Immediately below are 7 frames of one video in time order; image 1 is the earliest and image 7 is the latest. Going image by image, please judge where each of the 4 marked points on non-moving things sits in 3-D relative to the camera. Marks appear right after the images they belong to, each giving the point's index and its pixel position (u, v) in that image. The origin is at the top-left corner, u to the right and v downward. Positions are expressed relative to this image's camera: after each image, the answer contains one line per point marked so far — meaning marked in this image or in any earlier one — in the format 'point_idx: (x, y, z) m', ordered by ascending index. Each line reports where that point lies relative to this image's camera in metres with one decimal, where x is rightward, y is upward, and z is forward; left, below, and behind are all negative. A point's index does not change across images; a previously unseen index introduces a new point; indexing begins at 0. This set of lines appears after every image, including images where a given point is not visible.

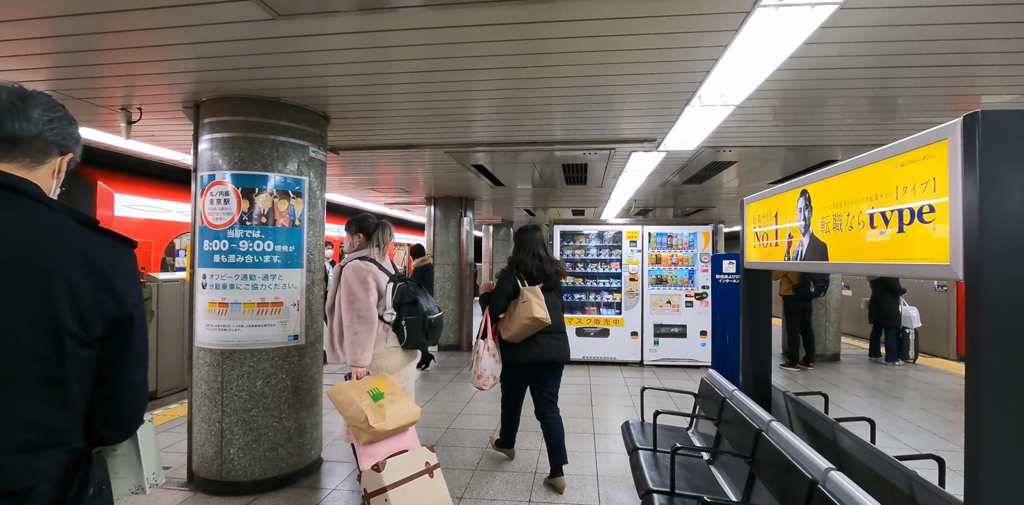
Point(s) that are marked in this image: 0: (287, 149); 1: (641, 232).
0: (-1.8, +0.8, +3.2) m
1: (+2.0, +0.3, +6.2) m
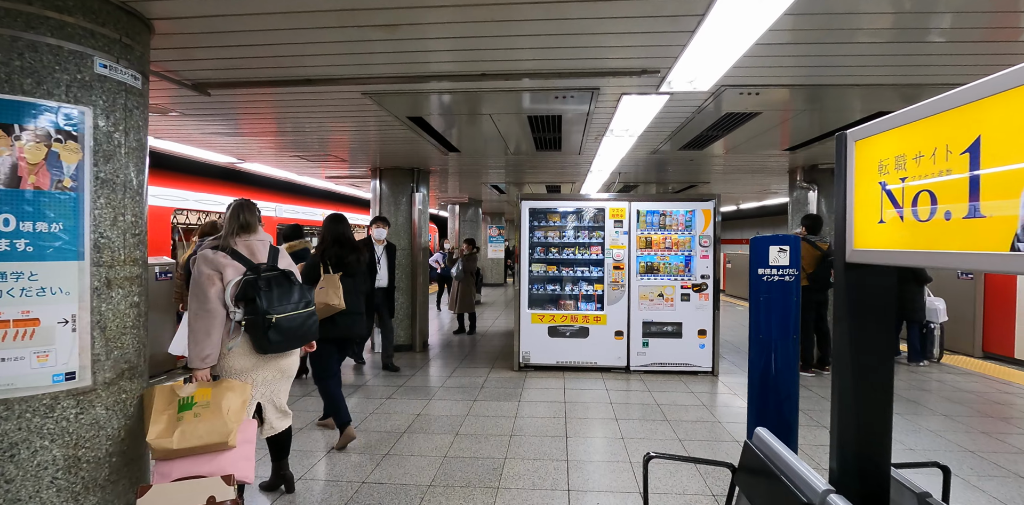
0: (-2.2, +0.9, +1.9) m
1: (+1.5, +0.5, +5.1) m
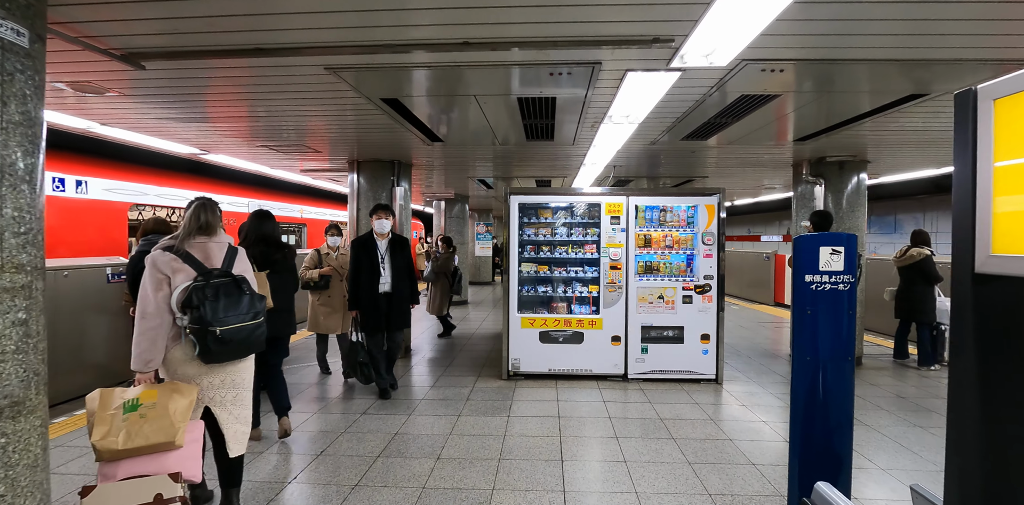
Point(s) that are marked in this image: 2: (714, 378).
0: (-2.2, +0.9, +1.4) m
1: (+1.3, +0.6, +4.7) m
2: (+2.3, -1.4, +4.6) m
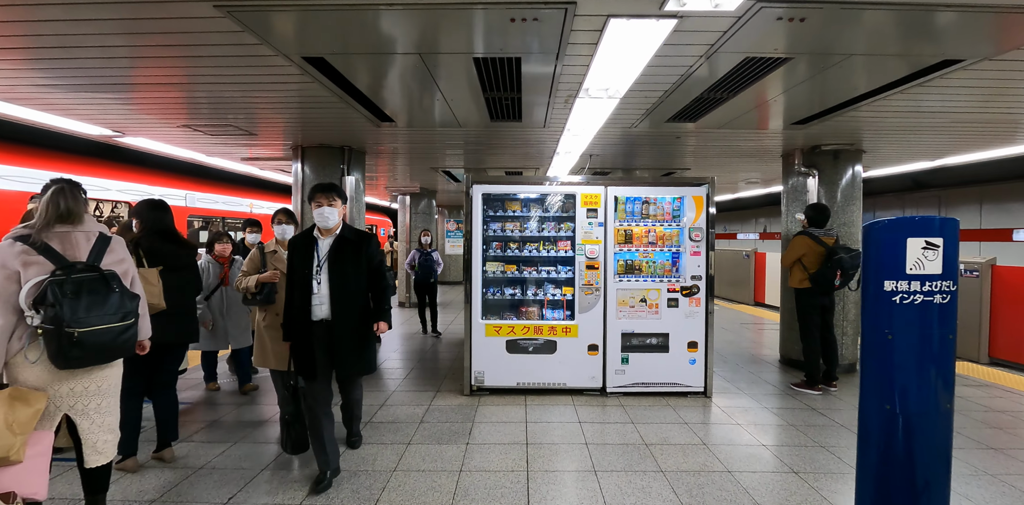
0: (-2.4, +0.9, +0.7) m
1: (+0.9, +0.6, +4.2) m
2: (+1.9, -1.4, +4.1) m
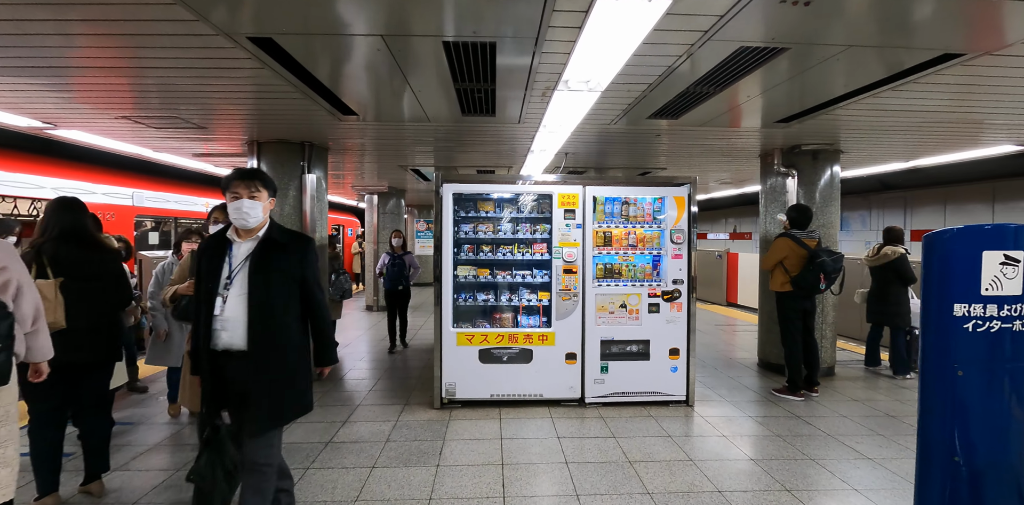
0: (-2.5, +0.9, +0.2) m
1: (+0.7, +0.6, +3.9) m
2: (+1.7, -1.4, +3.9) m
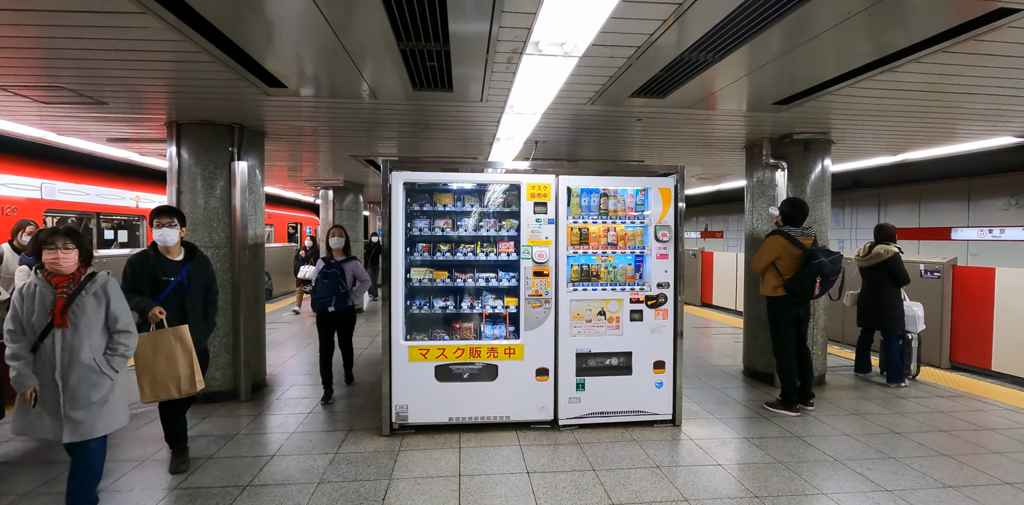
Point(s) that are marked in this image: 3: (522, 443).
0: (-2.5, +0.9, -0.5) m
1: (+0.4, +0.6, +3.4) m
2: (+1.4, -1.4, +3.5) m
3: (+0.1, -1.5, +3.3) m
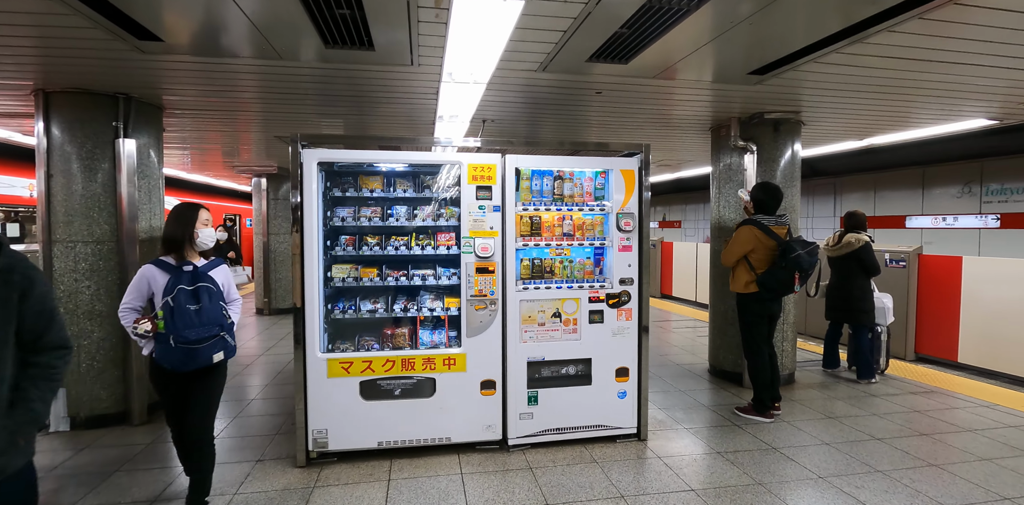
0: (-2.6, +0.8, -1.3) m
1: (-0.1, +0.6, +2.9) m
2: (+0.9, -1.4, +3.1) m
3: (-0.3, -1.5, +2.8) m
